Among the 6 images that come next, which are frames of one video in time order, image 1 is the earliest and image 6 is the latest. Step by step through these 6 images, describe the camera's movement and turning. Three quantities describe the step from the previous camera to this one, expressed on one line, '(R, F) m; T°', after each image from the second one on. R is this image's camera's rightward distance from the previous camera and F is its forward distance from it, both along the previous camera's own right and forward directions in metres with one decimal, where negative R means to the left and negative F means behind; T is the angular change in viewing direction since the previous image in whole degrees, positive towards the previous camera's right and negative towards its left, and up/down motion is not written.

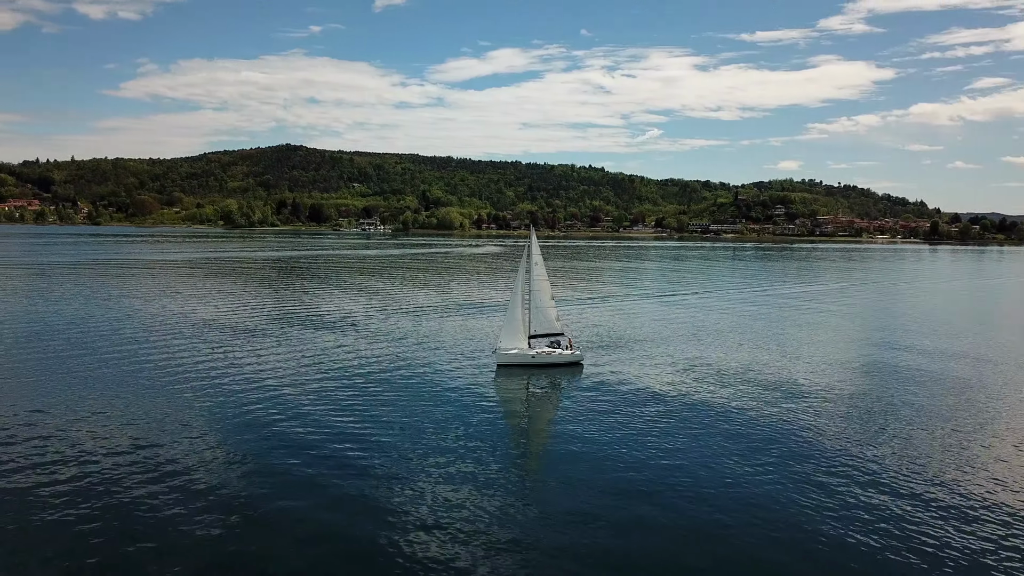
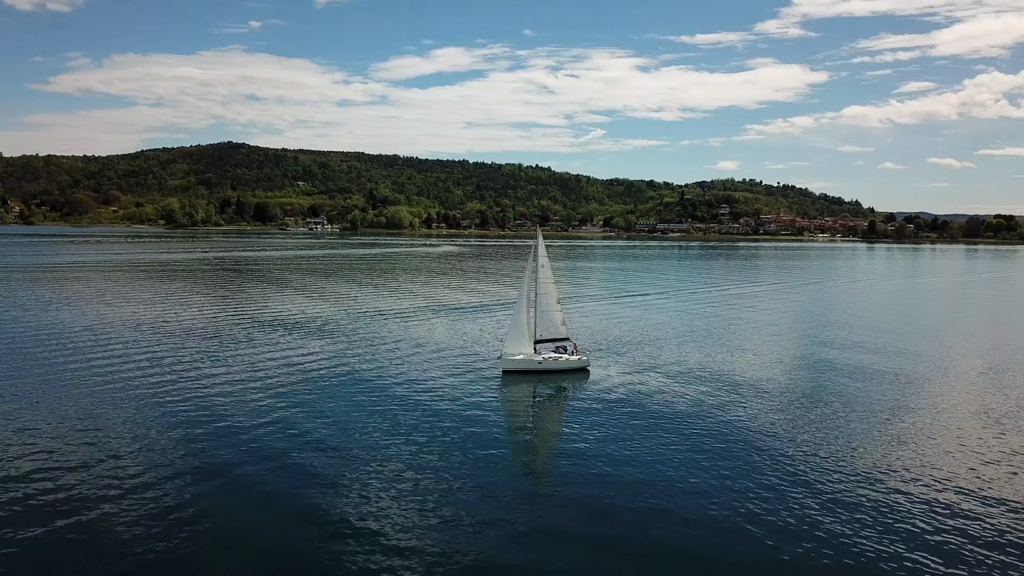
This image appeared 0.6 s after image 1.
(-1.2, +0.8) m; +4°
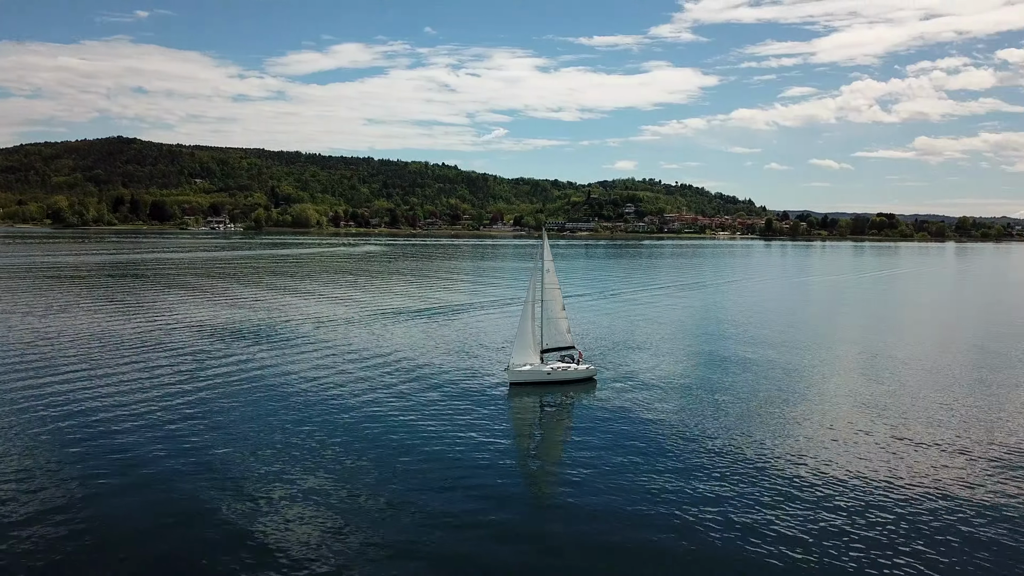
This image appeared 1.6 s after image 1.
(-1.9, +1.2) m; +7°
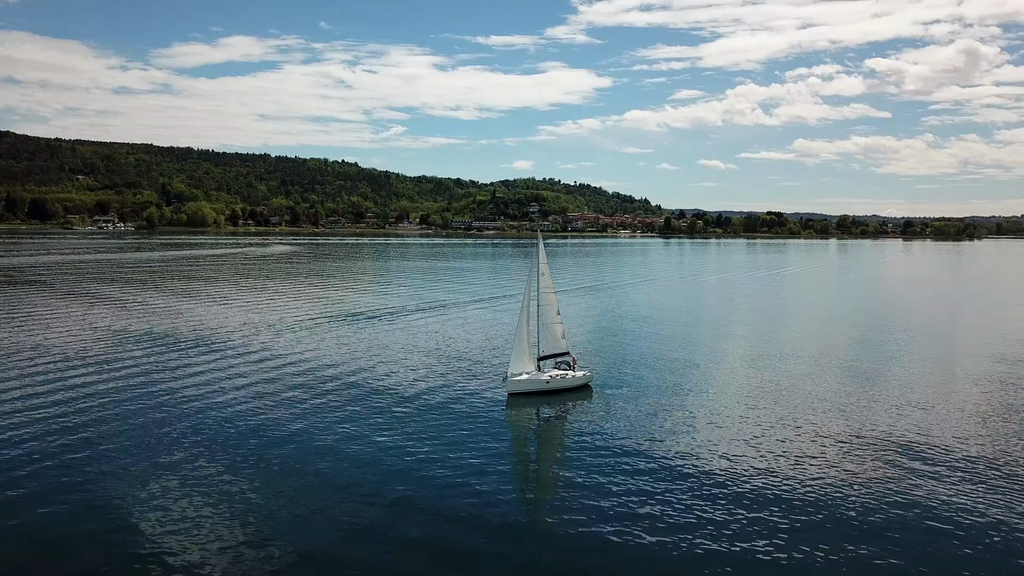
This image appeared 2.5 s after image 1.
(-1.7, +1.0) m; +7°
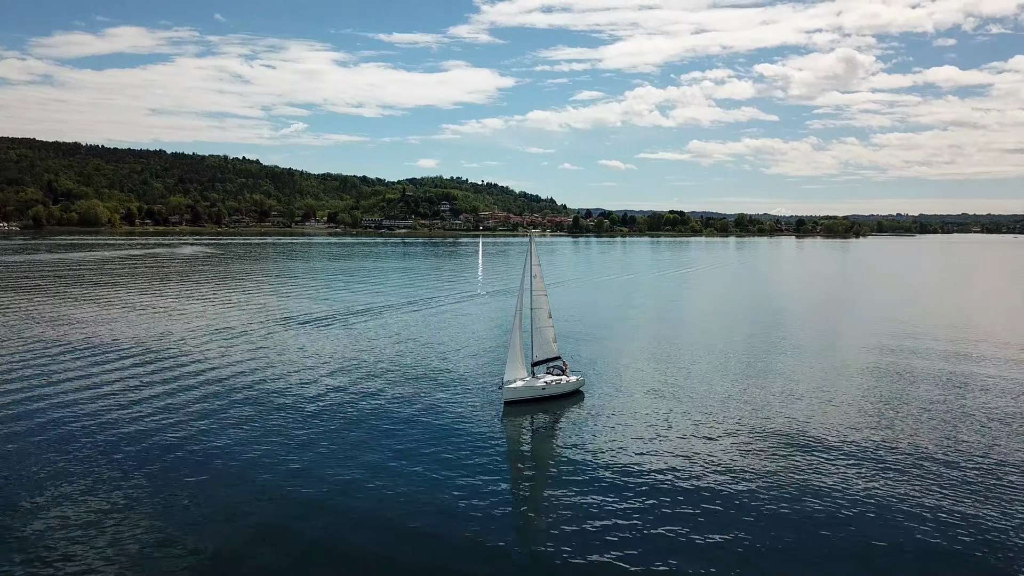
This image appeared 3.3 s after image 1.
(-1.5, +0.6) m; +6°
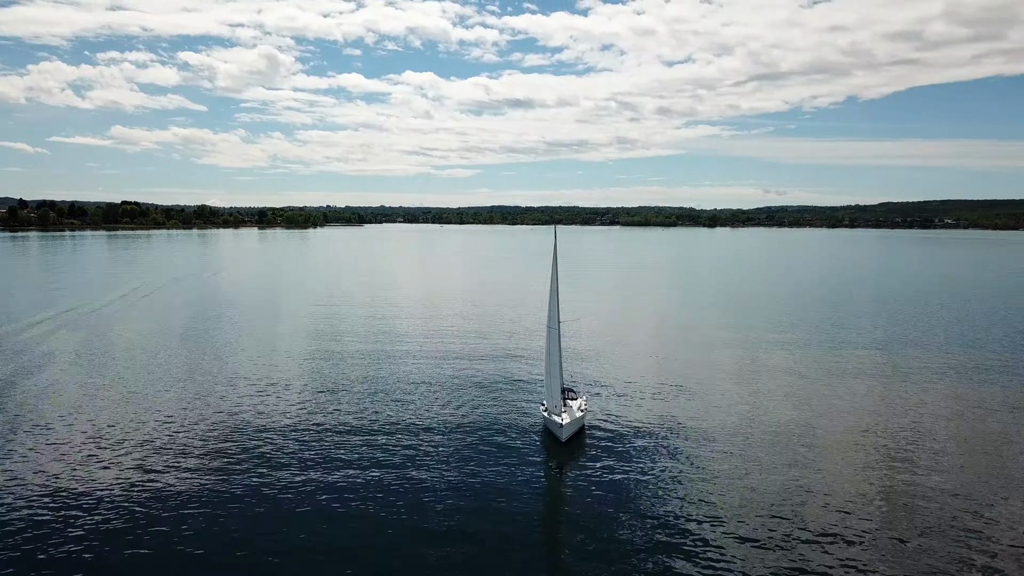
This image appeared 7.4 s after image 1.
(-7.0, +6.0) m; +37°
